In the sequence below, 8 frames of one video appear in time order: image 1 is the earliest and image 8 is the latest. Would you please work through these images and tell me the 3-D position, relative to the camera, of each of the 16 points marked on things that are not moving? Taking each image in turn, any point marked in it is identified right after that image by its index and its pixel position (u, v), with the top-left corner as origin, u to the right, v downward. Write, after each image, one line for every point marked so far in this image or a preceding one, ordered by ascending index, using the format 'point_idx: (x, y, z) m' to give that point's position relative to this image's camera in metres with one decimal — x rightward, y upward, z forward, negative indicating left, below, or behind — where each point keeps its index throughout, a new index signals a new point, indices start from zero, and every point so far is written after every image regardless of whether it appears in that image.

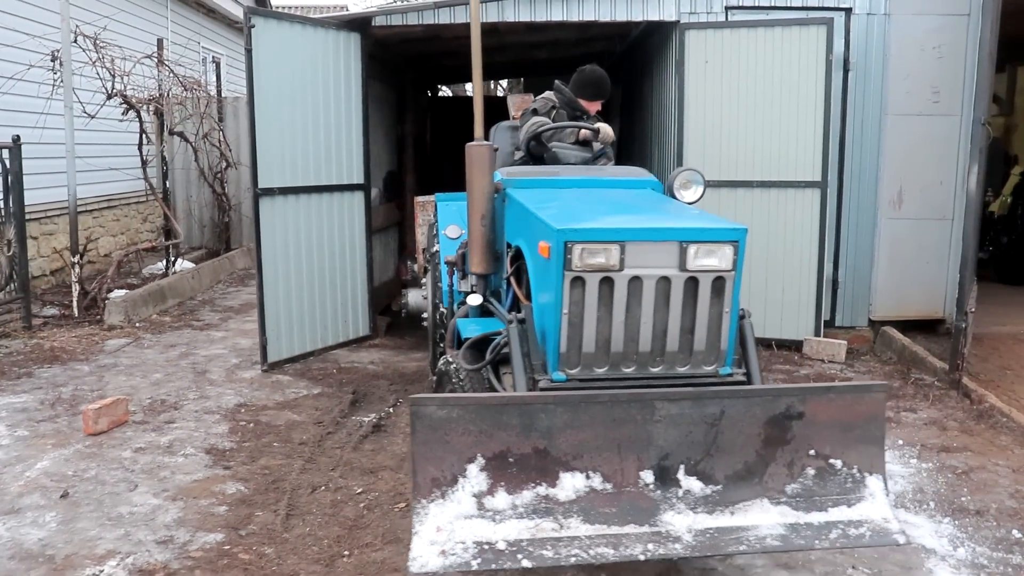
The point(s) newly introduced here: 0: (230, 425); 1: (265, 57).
0: (-1.6, -0.8, +4.6) m
1: (-1.6, +1.5, +5.3) m
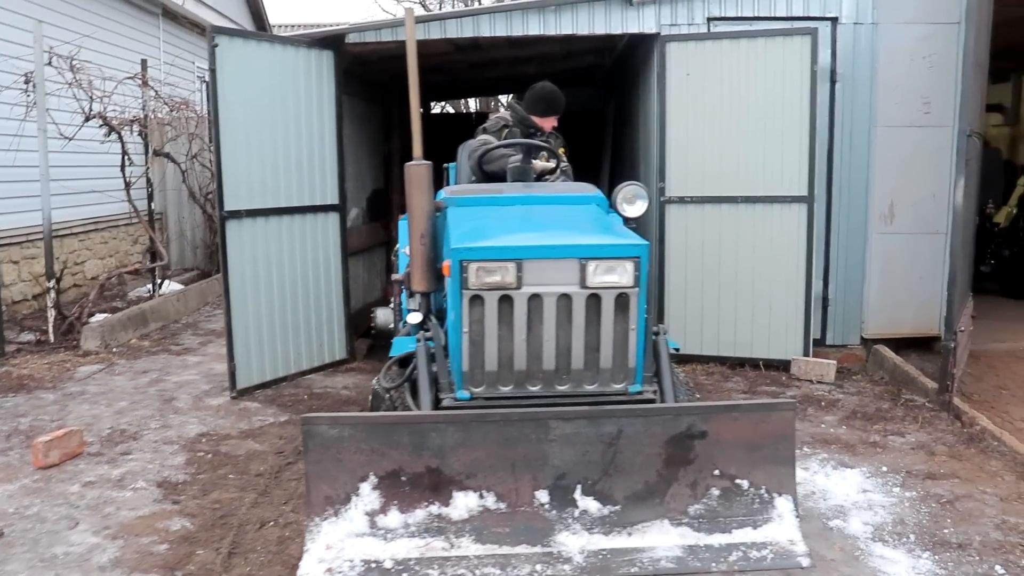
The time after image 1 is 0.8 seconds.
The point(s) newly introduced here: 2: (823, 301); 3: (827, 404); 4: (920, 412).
0: (-1.8, -0.9, +4.4) m
1: (-1.8, +1.4, +5.2) m
2: (+2.3, -0.1, +6.1) m
3: (+2.0, -0.8, +5.3) m
4: (+2.5, -0.8, +5.0) m
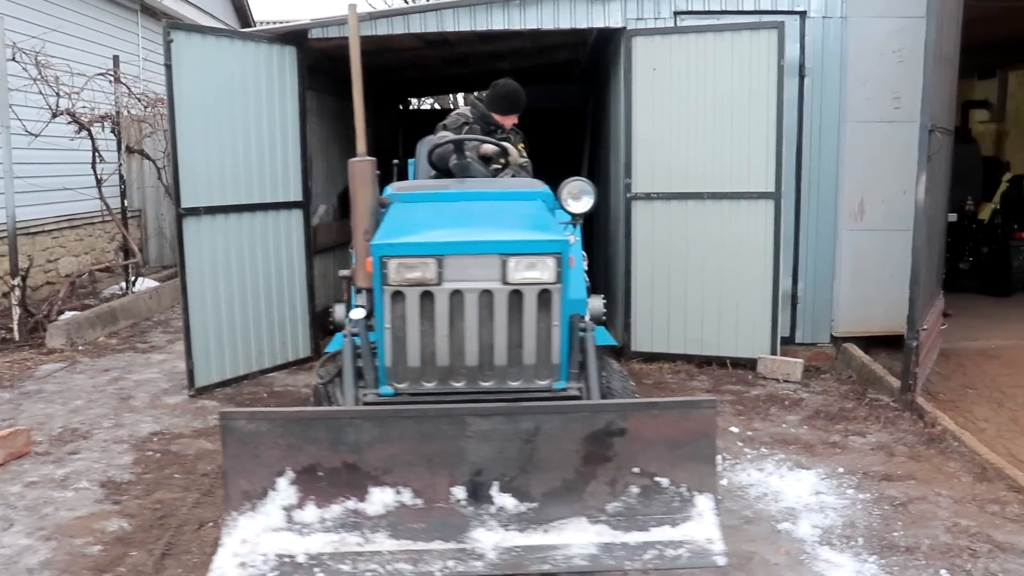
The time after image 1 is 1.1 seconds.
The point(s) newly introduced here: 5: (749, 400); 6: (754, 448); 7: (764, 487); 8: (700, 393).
0: (-2.0, -0.9, +4.4) m
1: (-2.1, +1.4, +5.1) m
2: (+2.1, -0.1, +6.1) m
3: (+1.8, -0.7, +5.2) m
4: (+2.2, -0.8, +4.9) m
5: (+1.5, -0.7, +5.3) m
6: (+1.3, -0.9, +4.5) m
7: (+1.2, -1.0, +4.0) m
8: (+1.3, -0.7, +5.5) m
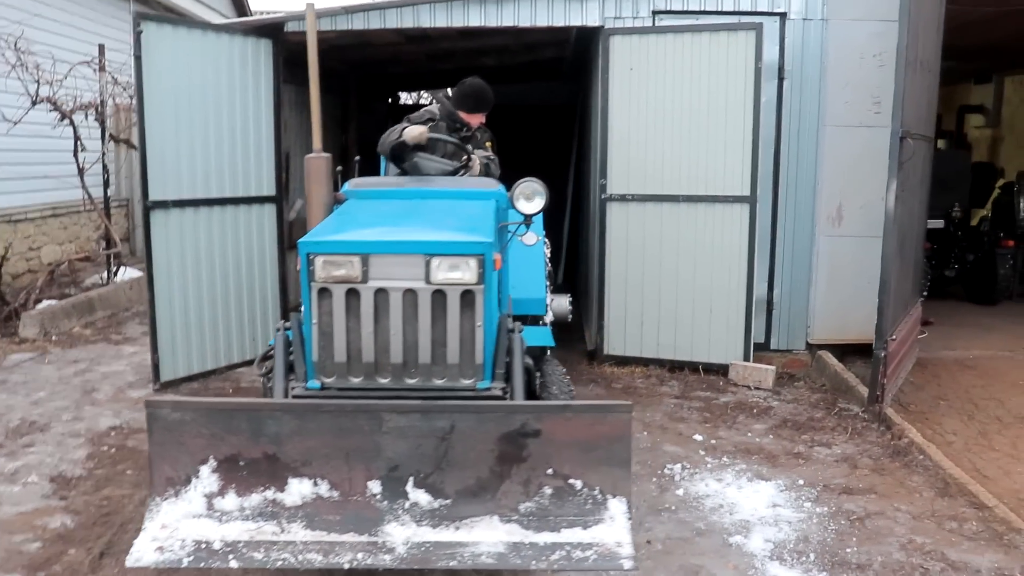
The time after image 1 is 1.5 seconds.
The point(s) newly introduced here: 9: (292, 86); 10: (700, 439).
0: (-2.2, -0.9, +4.3) m
1: (-2.3, +1.4, +5.1) m
2: (+1.9, -0.1, +6.0) m
3: (+1.6, -0.8, +5.1) m
4: (+2.0, -0.8, +4.8) m
5: (+1.3, -0.8, +5.2) m
6: (+1.1, -0.9, +4.4) m
7: (+1.0, -1.0, +3.9) m
8: (+1.0, -0.7, +5.4) m
9: (-1.9, +1.7, +6.9) m
10: (+1.1, -0.9, +4.7) m
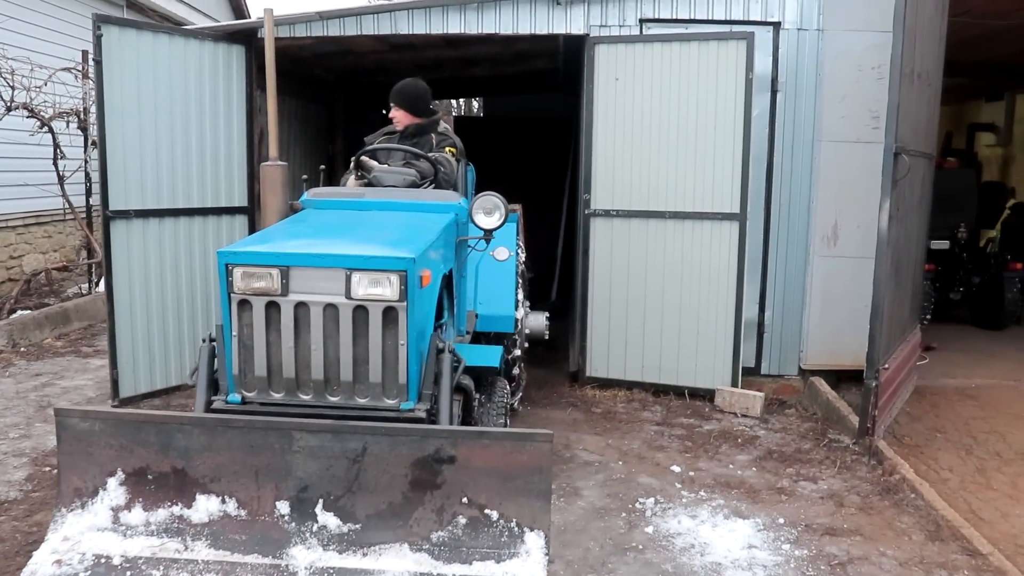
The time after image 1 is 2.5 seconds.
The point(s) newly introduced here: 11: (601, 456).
0: (-2.4, -0.9, +4.1) m
1: (-2.4, +1.3, +4.9) m
2: (+1.7, -0.3, +5.7) m
3: (+1.4, -0.9, +4.8) m
4: (+1.8, -0.9, +4.5) m
5: (+1.1, -0.9, +4.9) m
6: (+0.9, -1.0, +4.1) m
7: (+0.8, -1.1, +3.6) m
8: (+0.9, -0.9, +5.1) m
9: (-2.0, +1.6, +6.7) m
10: (+0.9, -1.0, +4.4) m
11: (+0.5, -0.9, +4.6) m
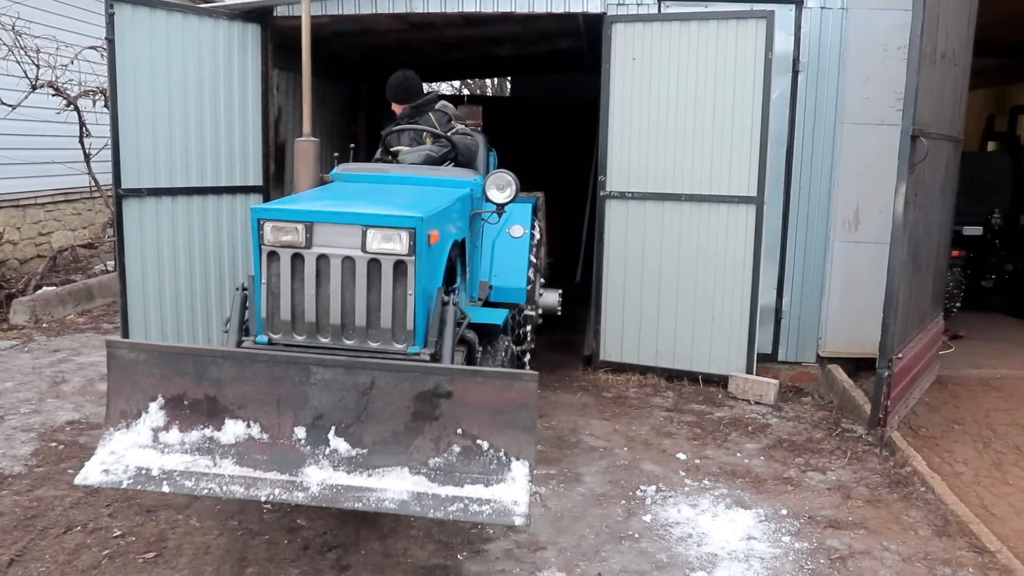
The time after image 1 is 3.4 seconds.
0: (-2.4, -0.8, +4.2) m
1: (-2.3, +1.5, +4.9) m
2: (+1.8, -0.2, +5.6) m
3: (+1.4, -0.8, +4.8) m
4: (+1.9, -0.9, +4.4) m
5: (+1.2, -0.8, +4.9) m
6: (+0.9, -1.0, +4.1) m
7: (+0.8, -1.0, +3.6) m
8: (+0.9, -0.8, +5.1) m
9: (-1.8, +1.8, +6.7) m
10: (+0.9, -0.9, +4.3) m
11: (+0.5, -0.9, +4.5) m
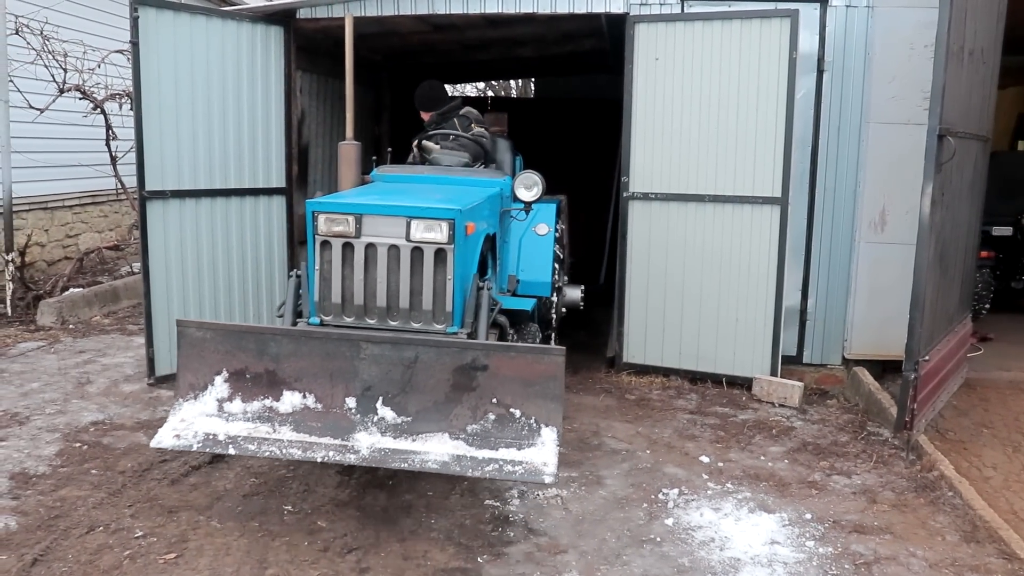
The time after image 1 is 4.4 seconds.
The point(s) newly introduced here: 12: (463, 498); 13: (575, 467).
0: (-2.3, -0.8, +4.2) m
1: (-2.2, +1.5, +5.0) m
2: (+2.0, -0.2, +5.5) m
3: (+1.5, -0.8, +4.7) m
4: (+2.0, -0.9, +4.4) m
5: (+1.3, -0.8, +4.8) m
6: (+1.0, -1.0, +4.0) m
7: (+0.9, -1.1, +3.5) m
8: (+1.0, -0.8, +5.0) m
9: (-1.7, +1.8, +6.7) m
10: (+1.0, -0.9, +4.3) m
11: (+0.6, -0.9, +4.5) m
12: (-0.2, -1.0, +3.8) m
13: (+0.3, -0.9, +4.2) m
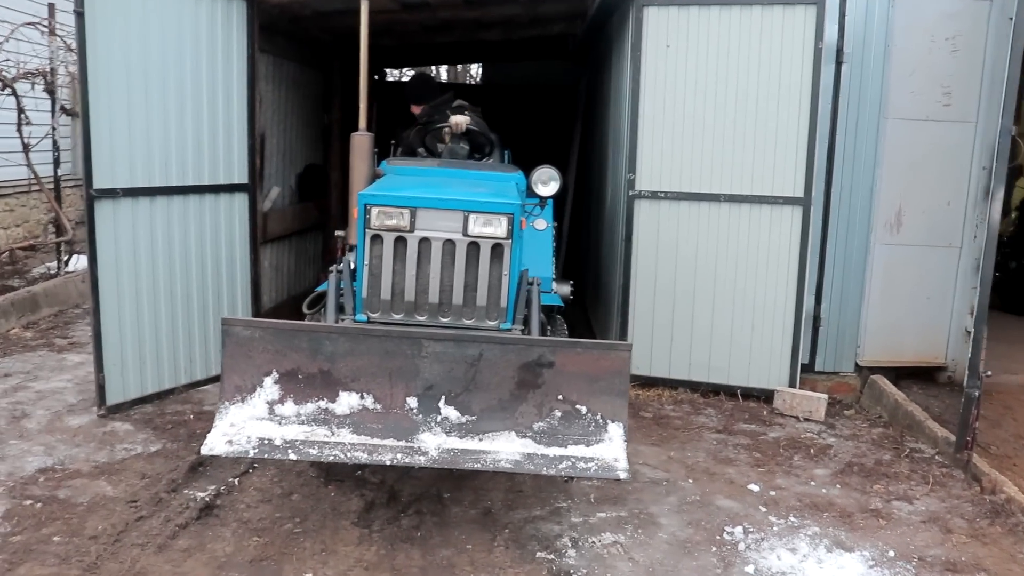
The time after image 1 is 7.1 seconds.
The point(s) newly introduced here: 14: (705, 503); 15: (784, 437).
0: (-2.1, -0.9, +3.4) m
1: (-2.1, +1.4, +4.2) m
2: (+2.0, -0.2, +5.2) m
3: (+1.6, -0.9, +4.4) m
4: (+2.1, -0.9, +4.1) m
5: (+1.4, -0.9, +4.5) m
6: (+1.2, -1.0, +3.7) m
7: (+1.1, -1.1, +3.2) m
8: (+1.1, -0.8, +4.6) m
9: (-1.8, +1.7, +6.0) m
10: (+1.2, -1.0, +3.9) m
11: (+0.8, -0.9, +4.1) m
12: (0.0, -1.1, +3.3) m
13: (+0.5, -1.0, +3.7) m
14: (+0.9, -1.0, +3.8) m
15: (+1.5, -0.8, +4.6) m
